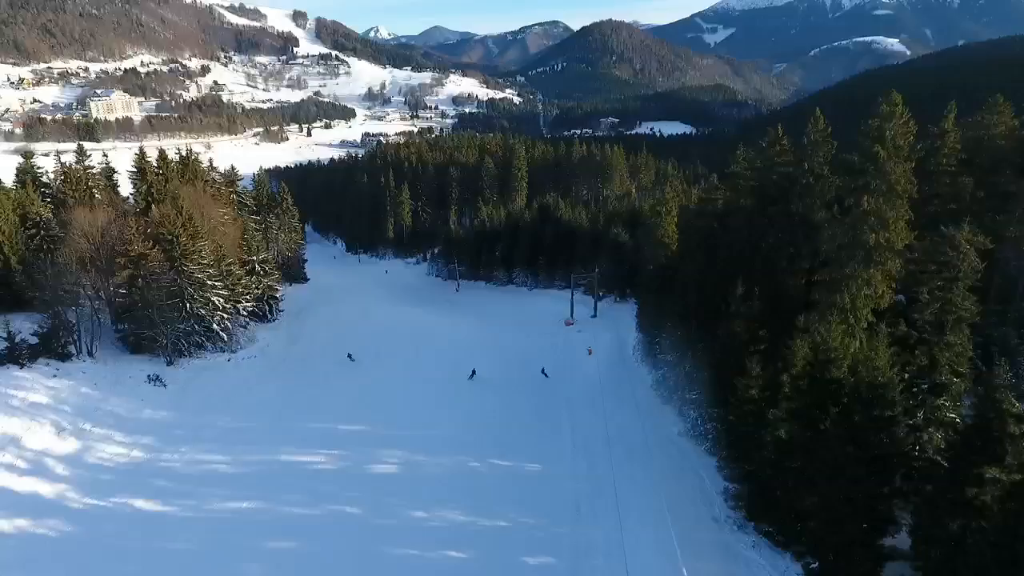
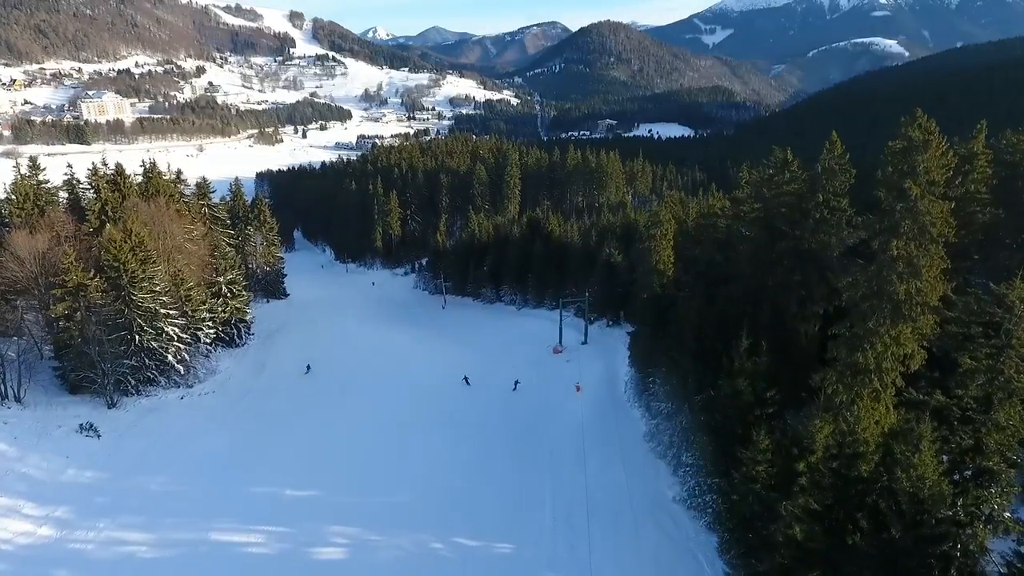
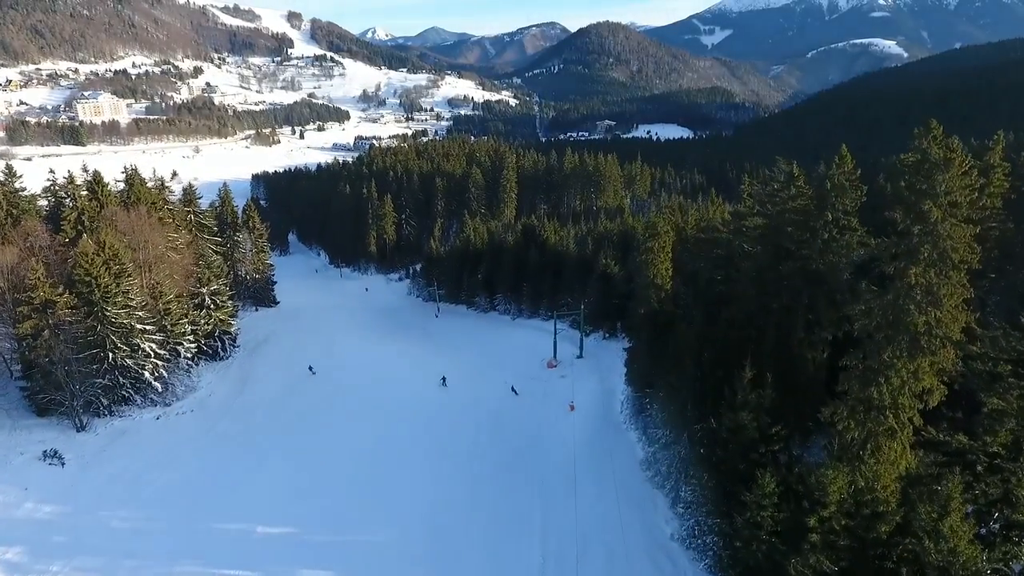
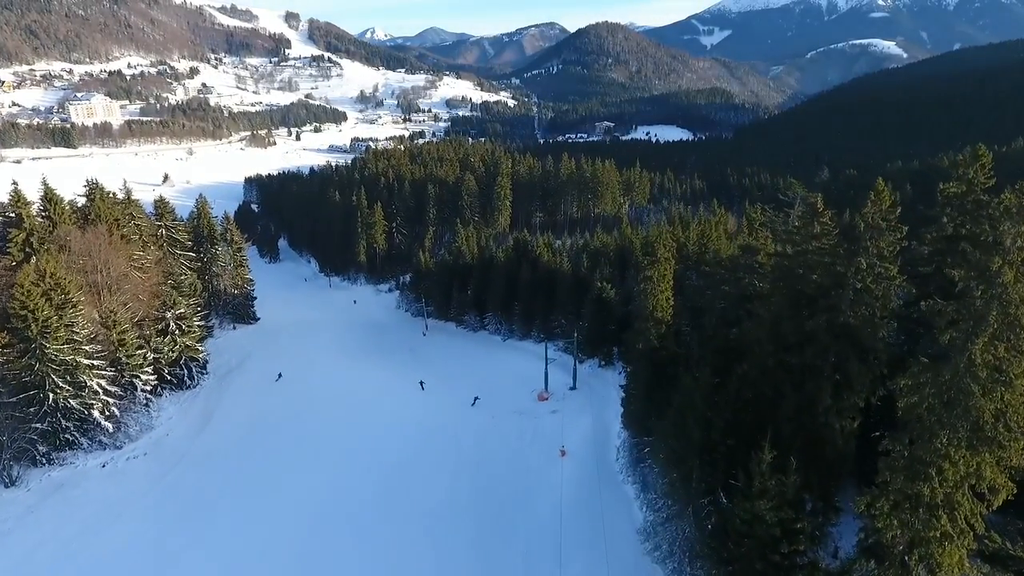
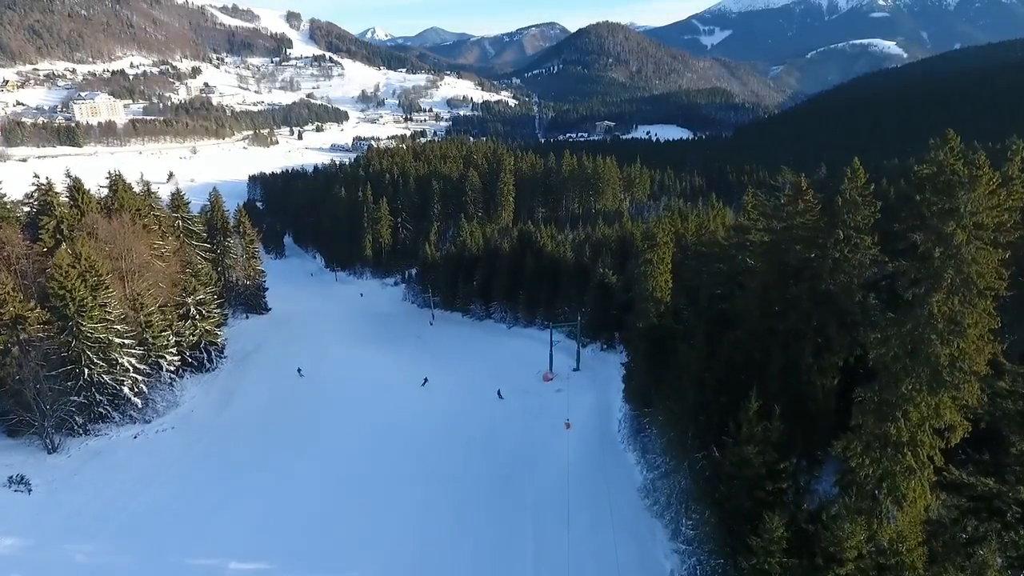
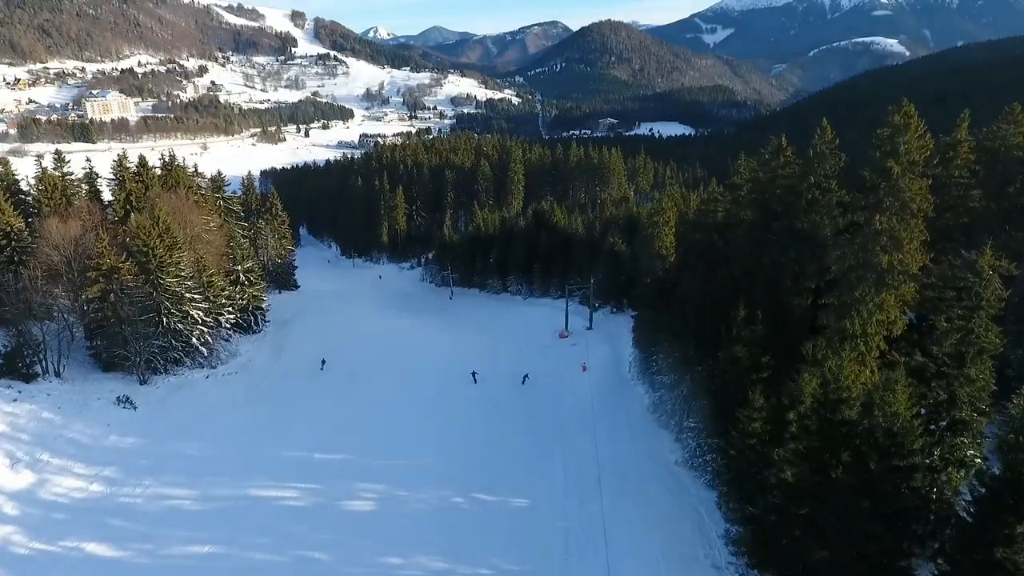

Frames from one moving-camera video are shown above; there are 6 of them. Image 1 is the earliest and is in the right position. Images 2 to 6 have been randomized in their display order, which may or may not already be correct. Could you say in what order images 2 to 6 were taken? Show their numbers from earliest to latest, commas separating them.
6, 2, 3, 5, 4
